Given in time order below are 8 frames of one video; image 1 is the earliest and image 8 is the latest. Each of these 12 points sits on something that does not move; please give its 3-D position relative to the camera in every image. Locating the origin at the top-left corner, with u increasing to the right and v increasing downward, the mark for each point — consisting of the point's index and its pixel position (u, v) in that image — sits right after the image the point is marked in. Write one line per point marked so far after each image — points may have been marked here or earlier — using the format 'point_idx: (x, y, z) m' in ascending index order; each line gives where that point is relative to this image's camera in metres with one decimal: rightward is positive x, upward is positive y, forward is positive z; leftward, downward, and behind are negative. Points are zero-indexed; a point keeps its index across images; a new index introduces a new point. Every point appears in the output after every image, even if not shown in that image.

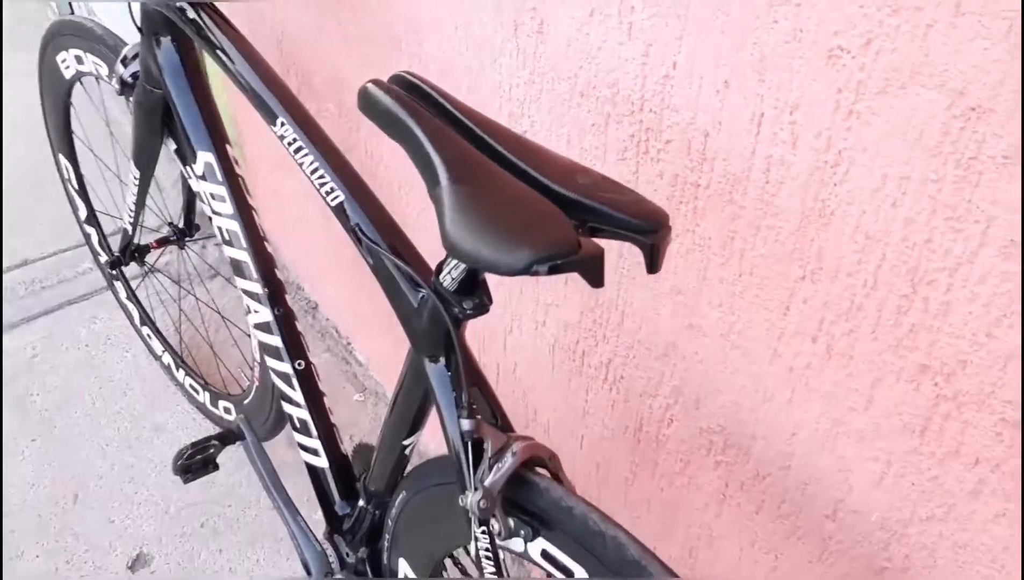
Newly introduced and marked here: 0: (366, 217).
0: (-0.1, +0.1, +0.7) m
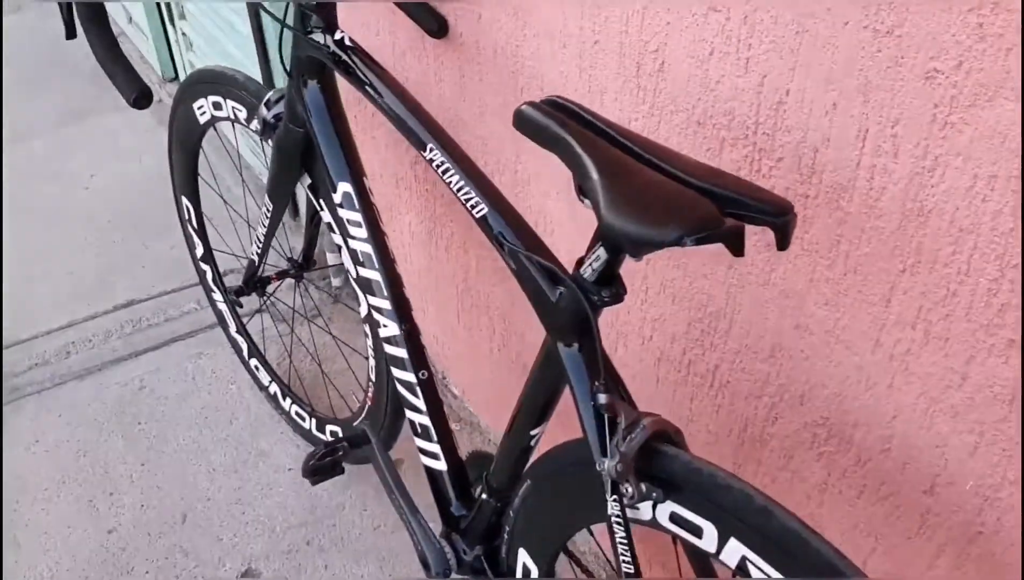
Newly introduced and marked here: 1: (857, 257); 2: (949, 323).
0: (0.0, +0.1, +0.8) m
1: (+0.3, 0.0, +0.8) m
2: (+0.3, 0.0, +0.7) m
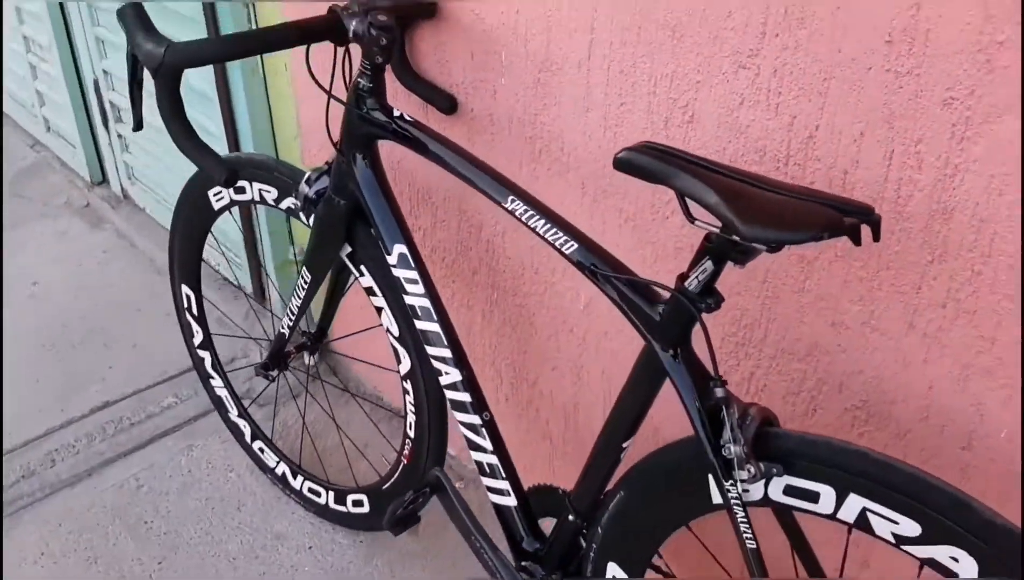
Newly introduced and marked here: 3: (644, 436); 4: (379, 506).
0: (+0.1, 0.0, +0.9) m
1: (+0.3, 0.0, +0.9) m
2: (+0.4, 0.0, +0.9) m
3: (+0.2, -0.2, +1.3) m
4: (-0.2, -0.3, +1.4) m
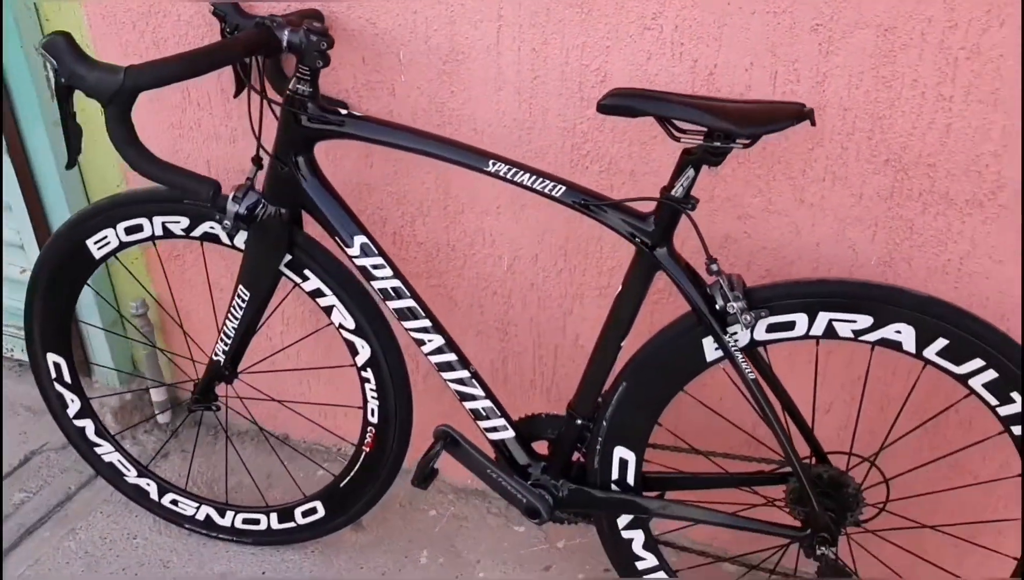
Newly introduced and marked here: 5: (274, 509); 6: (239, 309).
0: (+0.1, +0.1, +1.1) m
1: (+0.3, +0.2, +1.2) m
2: (+0.4, +0.2, +1.2) m
3: (+0.1, -0.1, +1.5) m
4: (-0.3, -0.3, +1.5) m
5: (-0.4, -0.3, +1.5) m
6: (-0.4, 0.0, +1.3) m
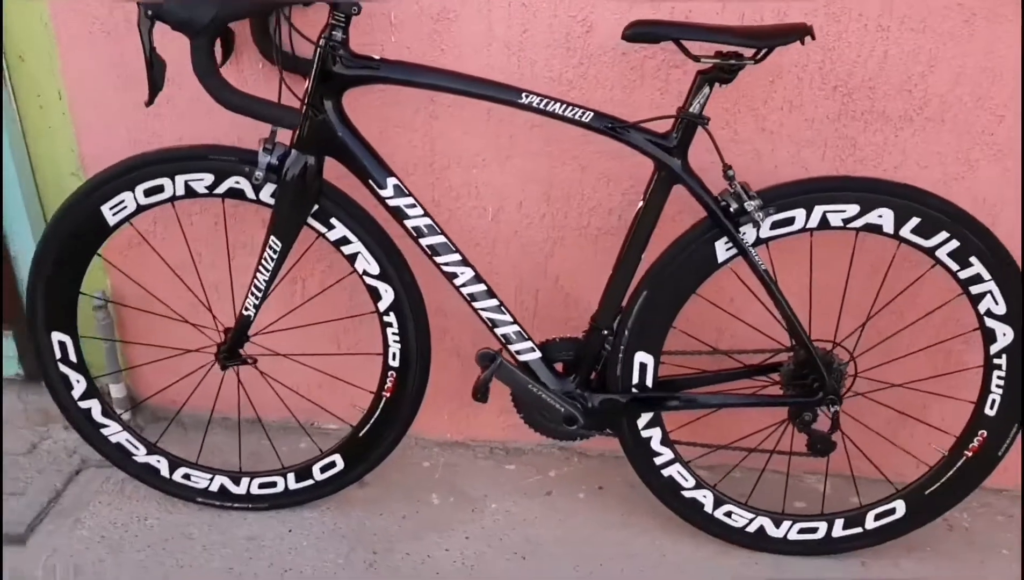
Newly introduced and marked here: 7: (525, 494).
0: (+0.1, +0.2, +1.3) m
1: (+0.3, +0.3, +1.4) m
2: (+0.4, +0.3, +1.4) m
3: (+0.1, 0.0, +1.6) m
4: (-0.2, -0.2, +1.5) m
5: (-0.3, -0.3, +1.5) m
6: (-0.3, 0.0, +1.4) m
7: (0.0, -0.3, +1.6) m
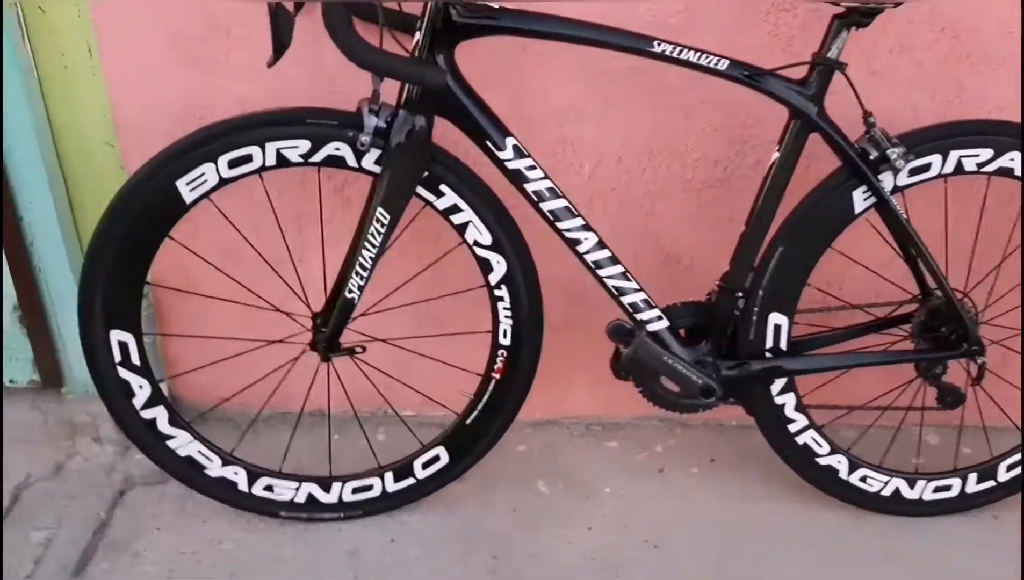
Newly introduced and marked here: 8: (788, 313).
0: (+0.3, +0.3, +1.2) m
1: (+0.5, +0.4, +1.4) m
2: (+0.6, +0.3, +1.4) m
3: (+0.2, 0.0, +1.5) m
4: (-0.1, -0.2, +1.4) m
5: (-0.2, -0.2, +1.4) m
6: (-0.2, +0.1, +1.2) m
7: (+0.2, -0.3, +1.5) m
8: (+0.4, 0.0, +1.3) m
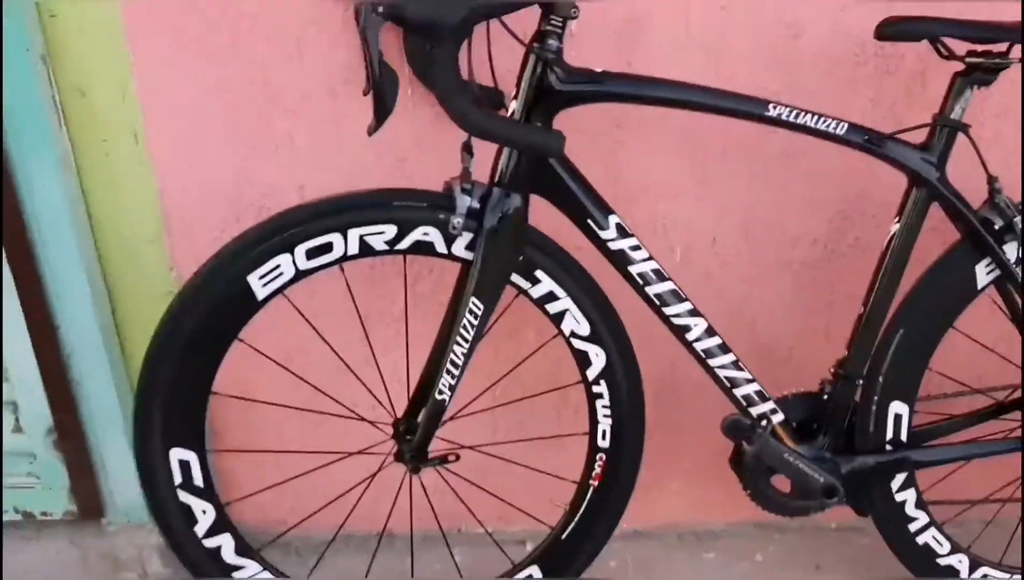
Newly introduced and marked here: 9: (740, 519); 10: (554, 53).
0: (+0.4, +0.2, +1.1) m
1: (+0.6, +0.3, +1.3) m
2: (+0.7, +0.2, +1.3) m
3: (+0.3, -0.1, +1.4) m
4: (+0.1, -0.3, +1.2) m
5: (-0.1, -0.4, +1.2) m
6: (0.0, 0.0, +1.1) m
7: (+0.3, -0.4, +1.4) m
8: (+0.5, -0.1, +1.2) m
9: (+0.3, -0.3, +1.5) m
10: (+0.1, +0.3, +1.1) m
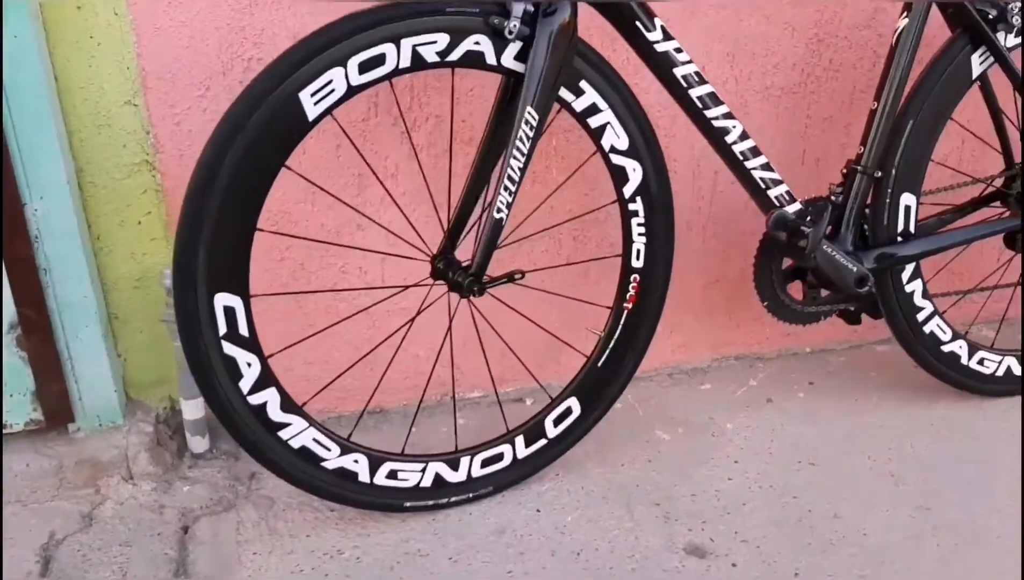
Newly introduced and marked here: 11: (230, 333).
0: (+0.4, +0.4, +1.2) m
1: (+0.6, +0.5, +1.4) m
2: (+0.6, +0.5, +1.4) m
3: (+0.3, +0.2, +1.5) m
4: (+0.1, -0.1, +1.2) m
5: (0.0, -0.2, +1.2) m
6: (0.0, +0.2, +1.1) m
7: (+0.3, -0.2, +1.4) m
8: (+0.5, +0.1, +1.3) m
9: (+0.3, -0.1, +1.5) m
10: (+0.1, +0.5, +1.0) m
11: (-0.3, 0.0, +1.0) m
